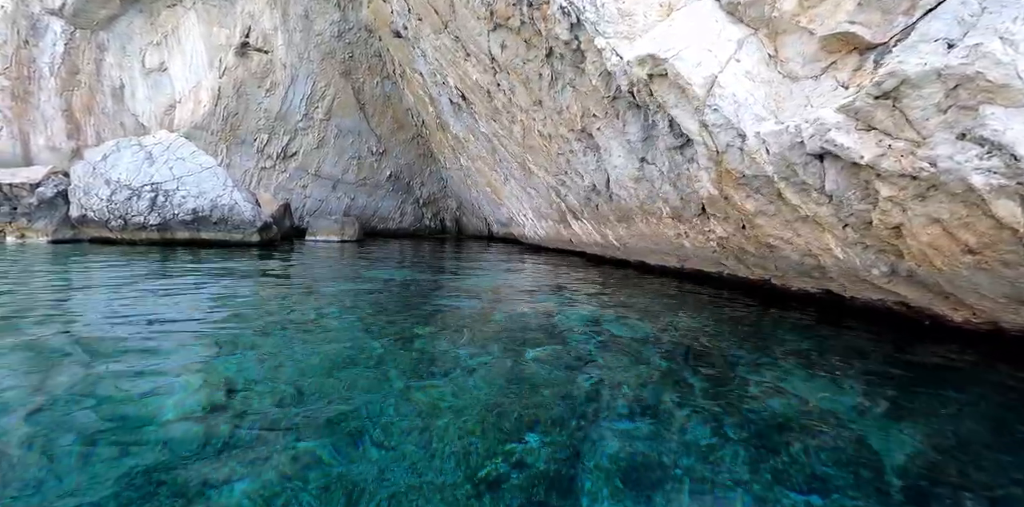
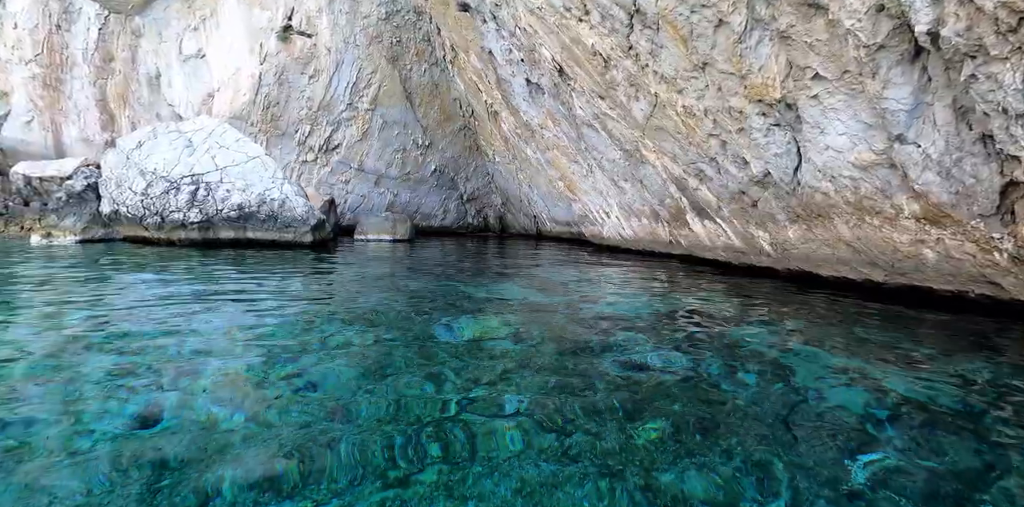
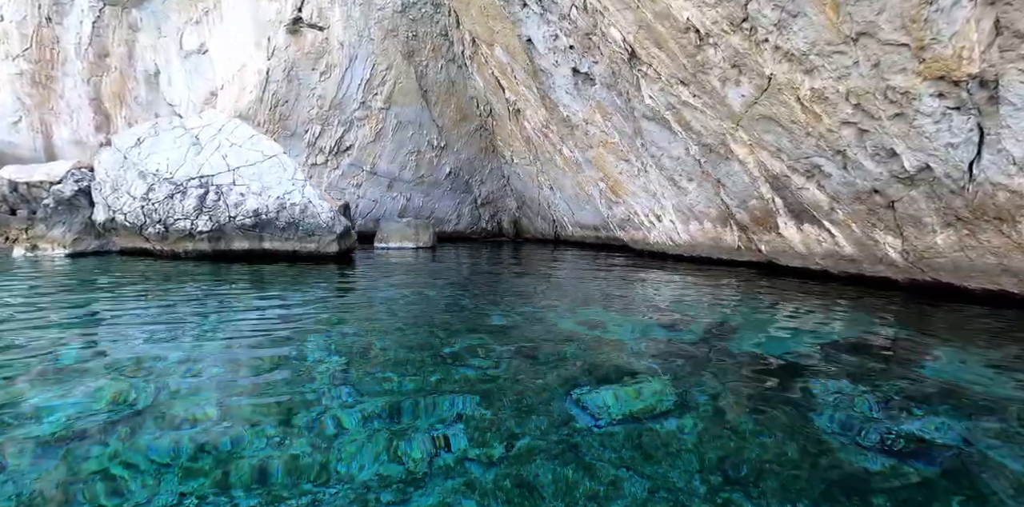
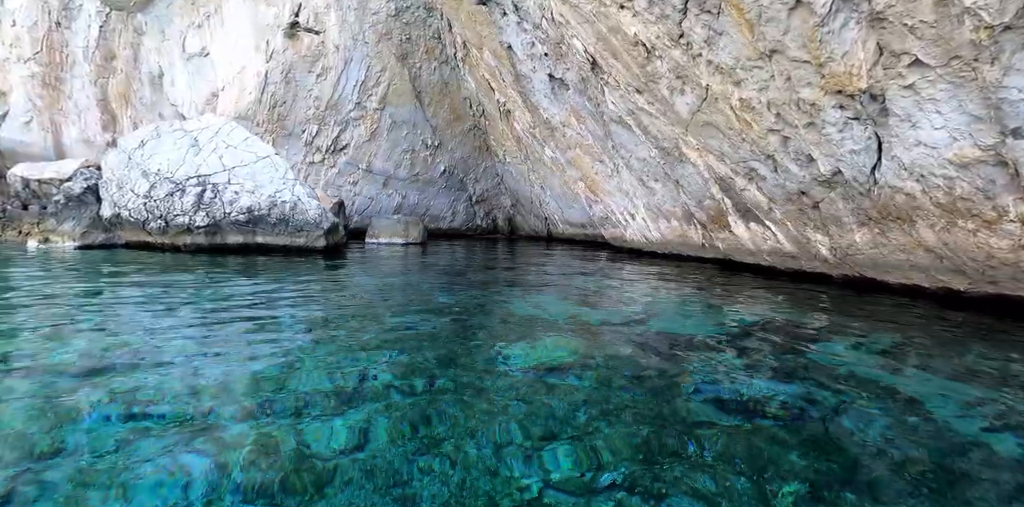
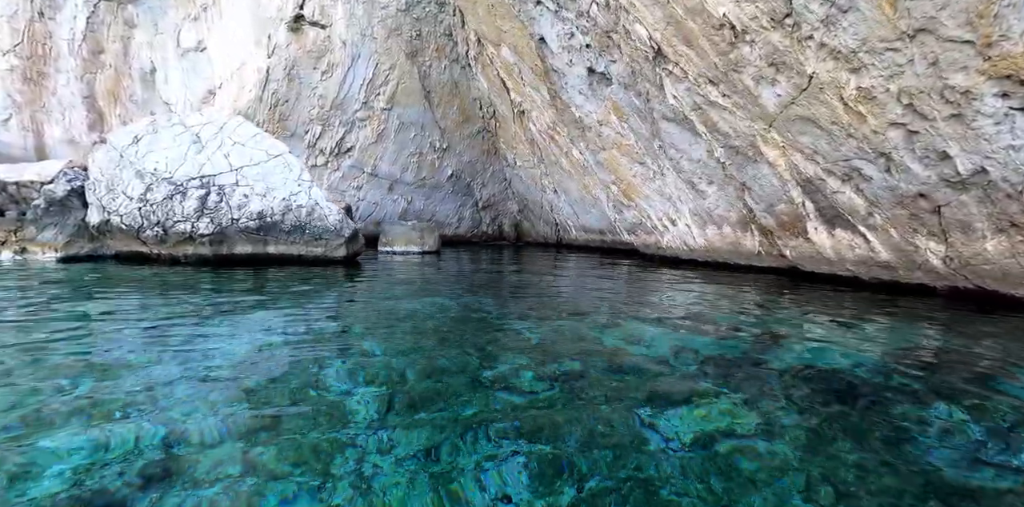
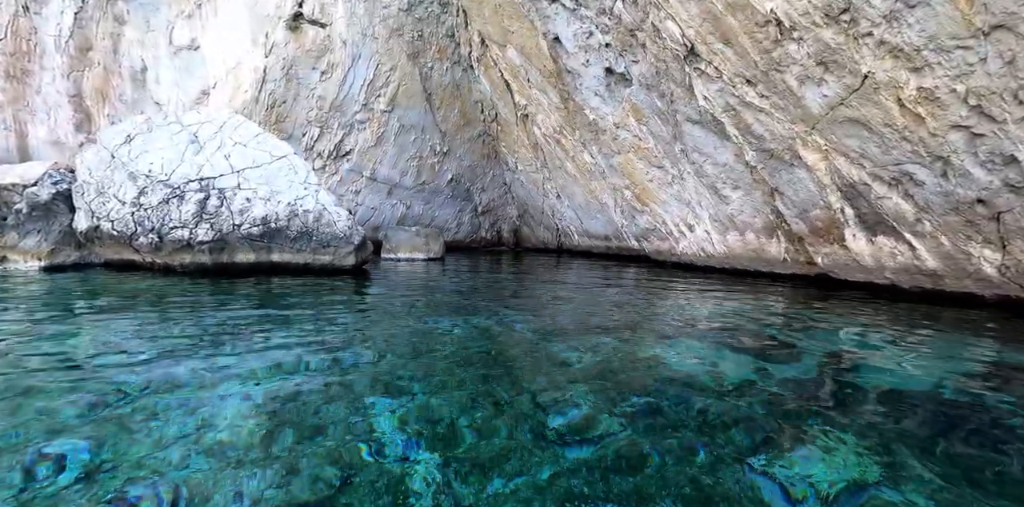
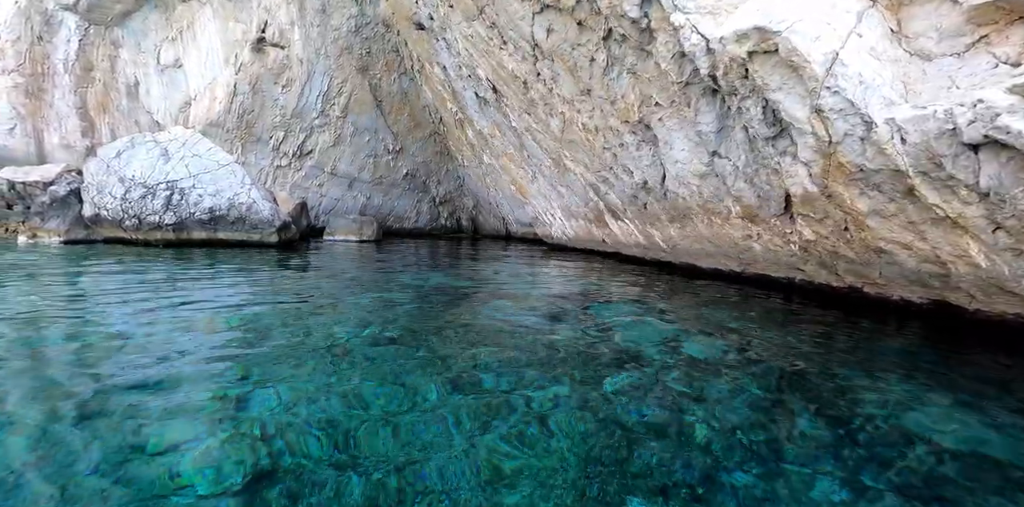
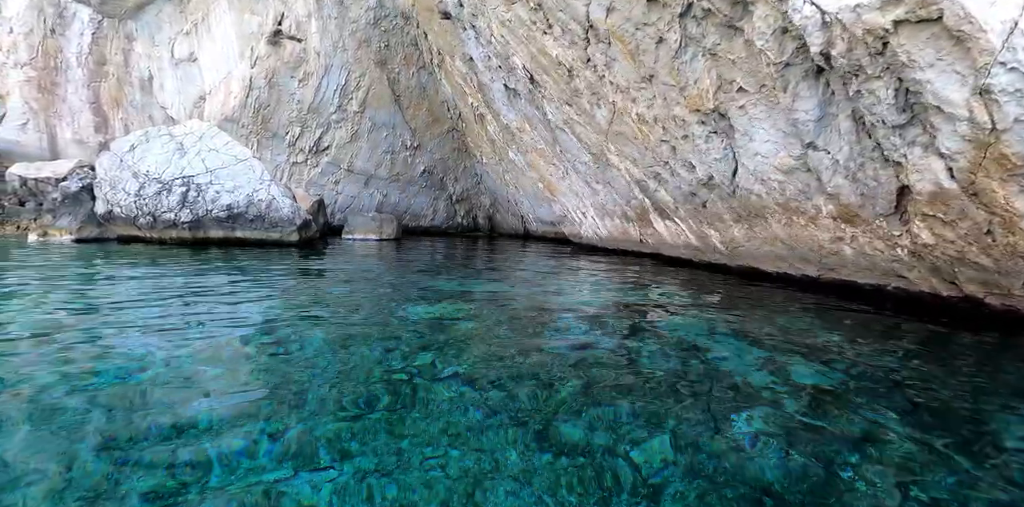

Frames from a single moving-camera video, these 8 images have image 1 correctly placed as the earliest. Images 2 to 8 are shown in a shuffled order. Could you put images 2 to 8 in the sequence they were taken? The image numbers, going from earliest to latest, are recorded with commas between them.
7, 8, 2, 4, 3, 5, 6
